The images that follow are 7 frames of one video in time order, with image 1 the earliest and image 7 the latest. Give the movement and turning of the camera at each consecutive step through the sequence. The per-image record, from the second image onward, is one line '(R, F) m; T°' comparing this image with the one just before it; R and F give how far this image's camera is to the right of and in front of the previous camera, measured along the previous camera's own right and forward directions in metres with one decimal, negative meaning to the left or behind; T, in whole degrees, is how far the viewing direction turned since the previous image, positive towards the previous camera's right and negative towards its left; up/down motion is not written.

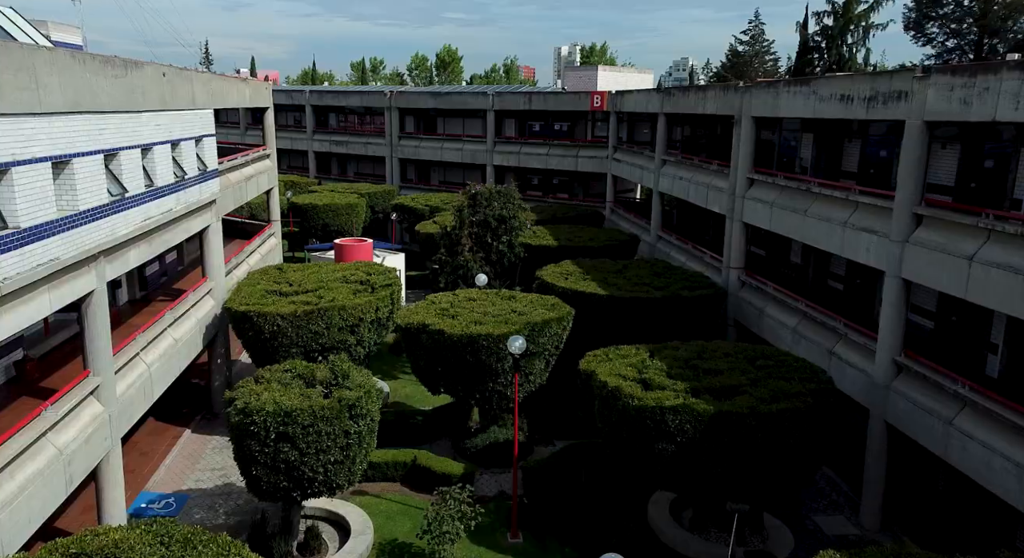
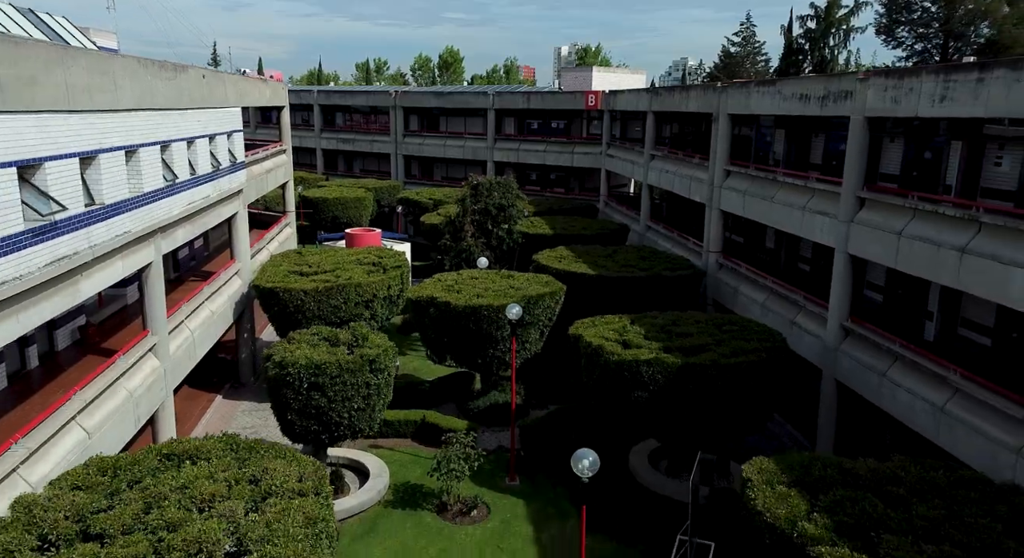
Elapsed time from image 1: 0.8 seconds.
(+0.1, -2.6) m; 0°
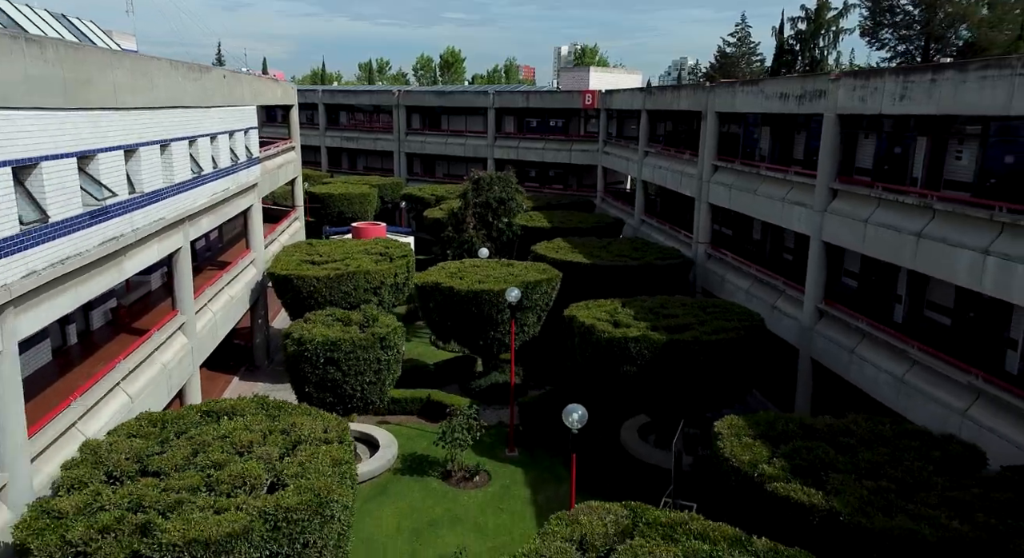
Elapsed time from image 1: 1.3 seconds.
(0.0, -1.6) m; 0°
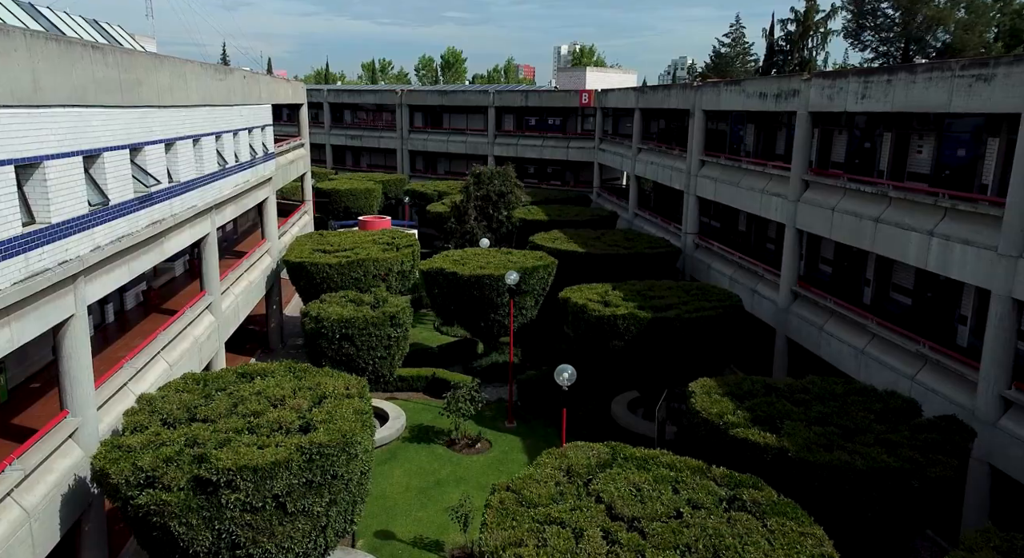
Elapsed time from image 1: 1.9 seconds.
(0.0, -1.8) m; 0°
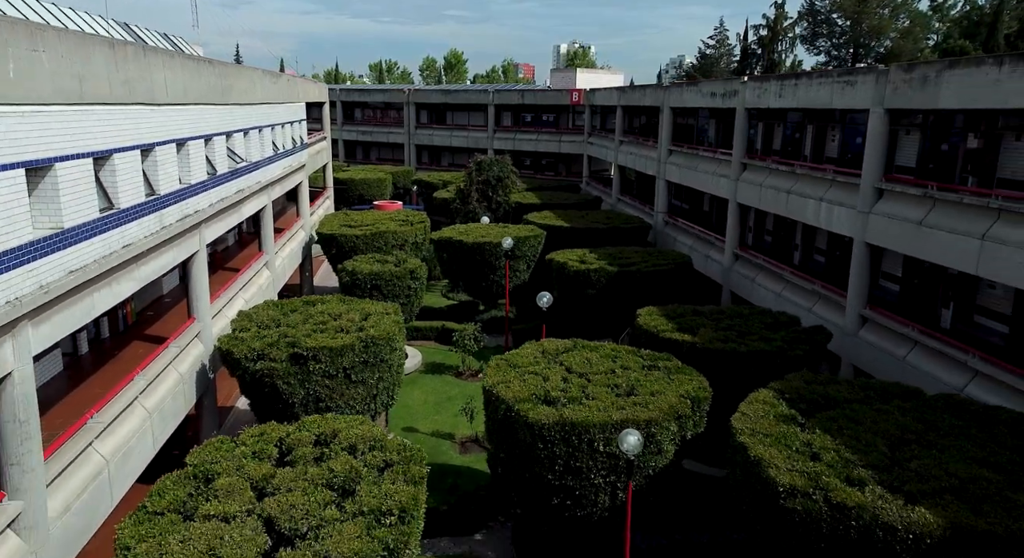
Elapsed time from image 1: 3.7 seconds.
(+0.2, -5.4) m; 0°
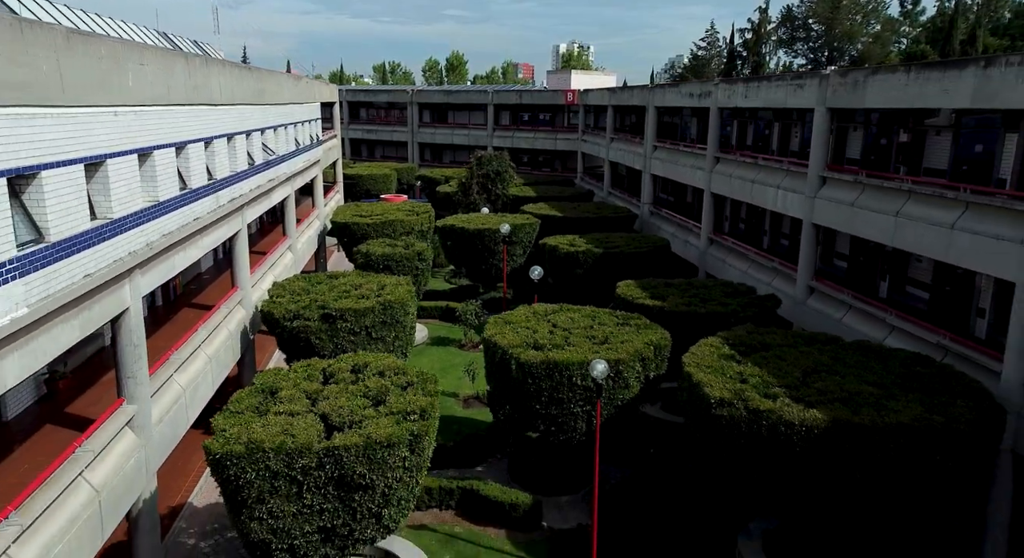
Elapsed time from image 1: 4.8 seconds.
(+0.1, -3.2) m; 0°
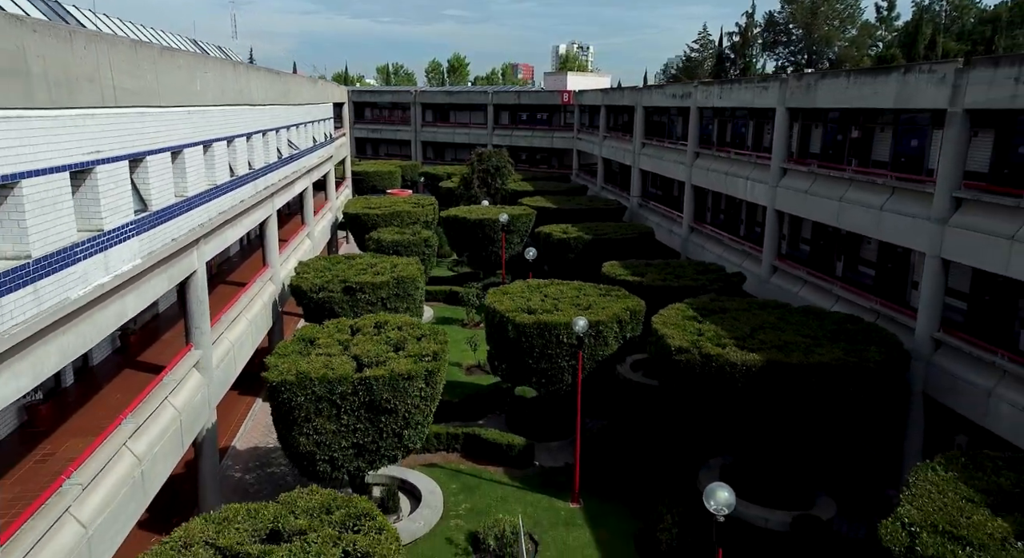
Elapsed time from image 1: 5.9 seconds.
(+0.1, -3.0) m; 0°
